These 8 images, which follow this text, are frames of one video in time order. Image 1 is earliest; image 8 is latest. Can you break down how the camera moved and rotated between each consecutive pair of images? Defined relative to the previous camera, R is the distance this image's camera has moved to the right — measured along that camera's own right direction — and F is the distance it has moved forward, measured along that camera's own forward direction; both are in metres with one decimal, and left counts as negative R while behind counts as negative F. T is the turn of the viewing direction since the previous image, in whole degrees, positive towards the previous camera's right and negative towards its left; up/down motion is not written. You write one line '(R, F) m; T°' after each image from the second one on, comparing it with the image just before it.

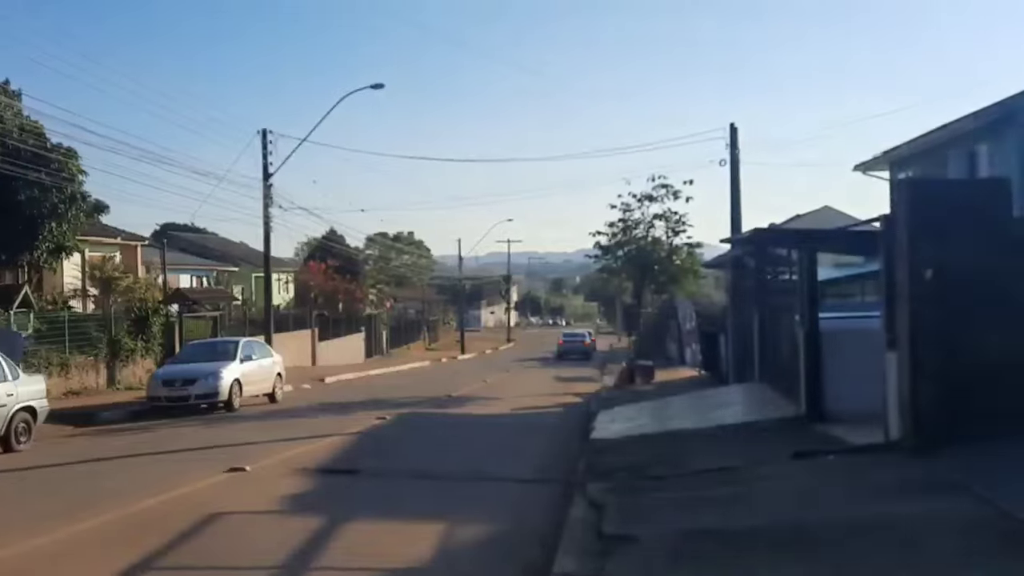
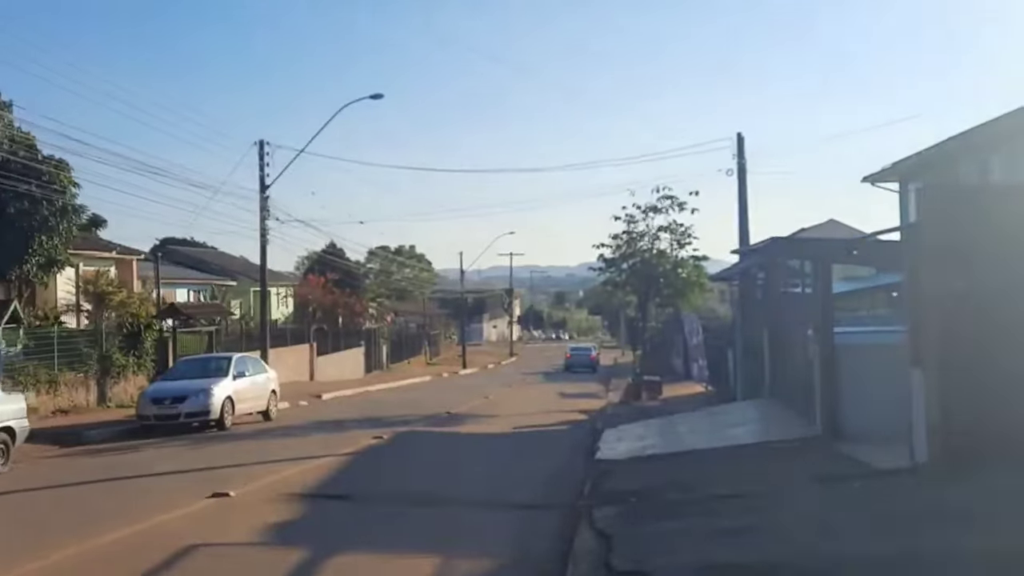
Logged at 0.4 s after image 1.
(0.0, +0.9) m; 0°
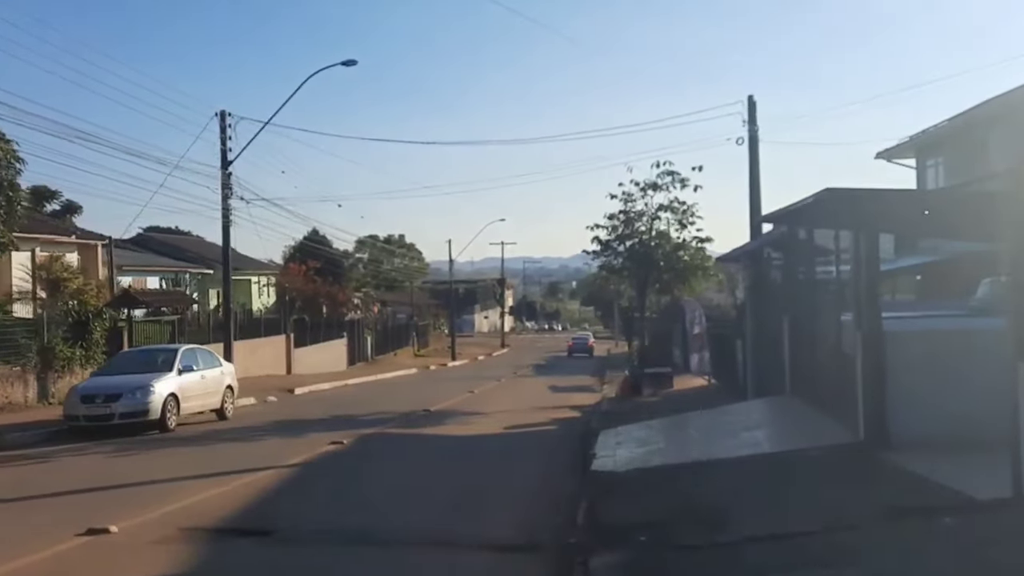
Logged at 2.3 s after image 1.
(+0.2, +3.2) m; 0°
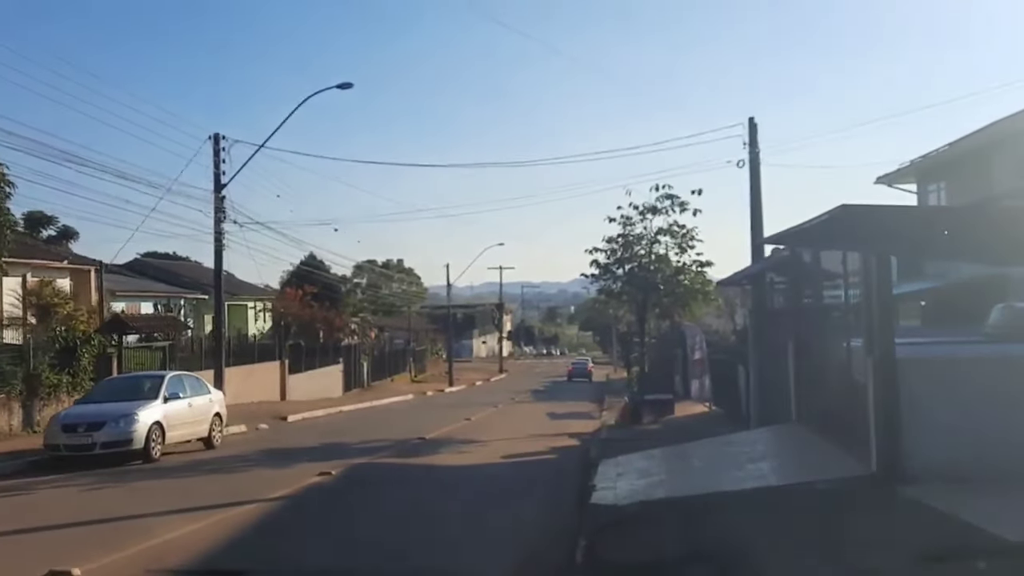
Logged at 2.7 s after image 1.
(+0.1, +0.7) m; 0°
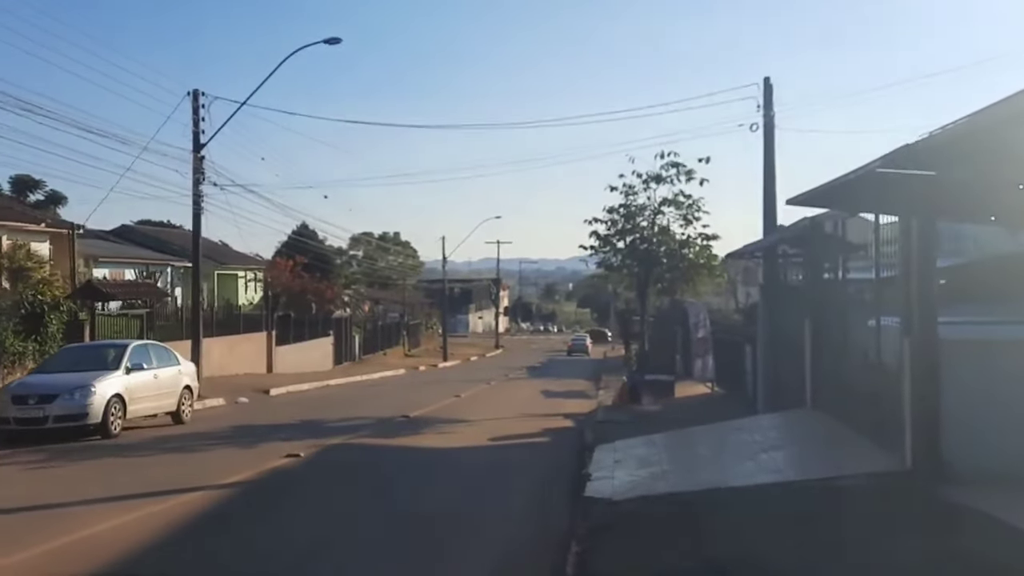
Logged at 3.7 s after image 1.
(+0.1, +1.8) m; 0°
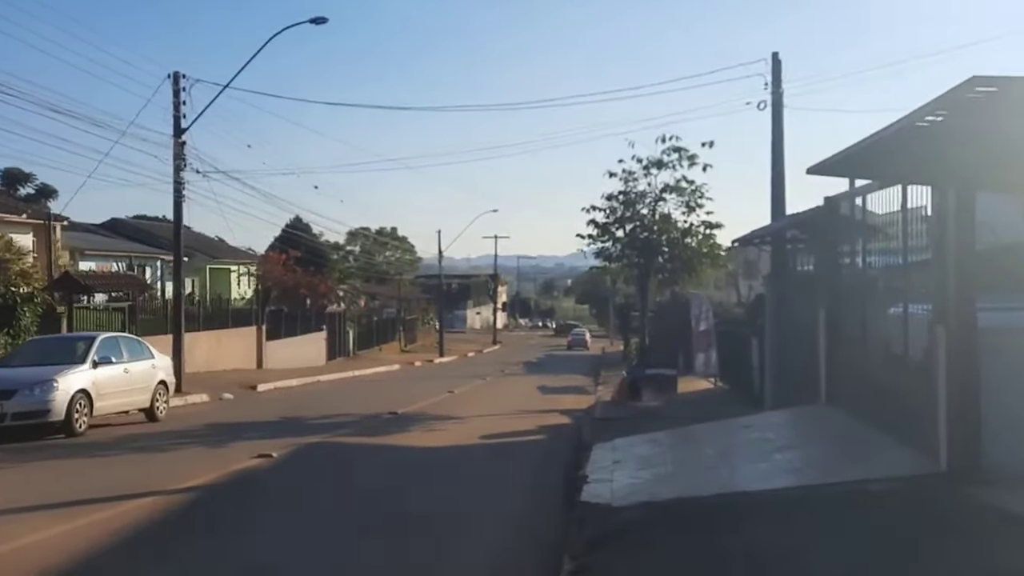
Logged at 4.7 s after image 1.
(+0.1, +1.3) m; 0°
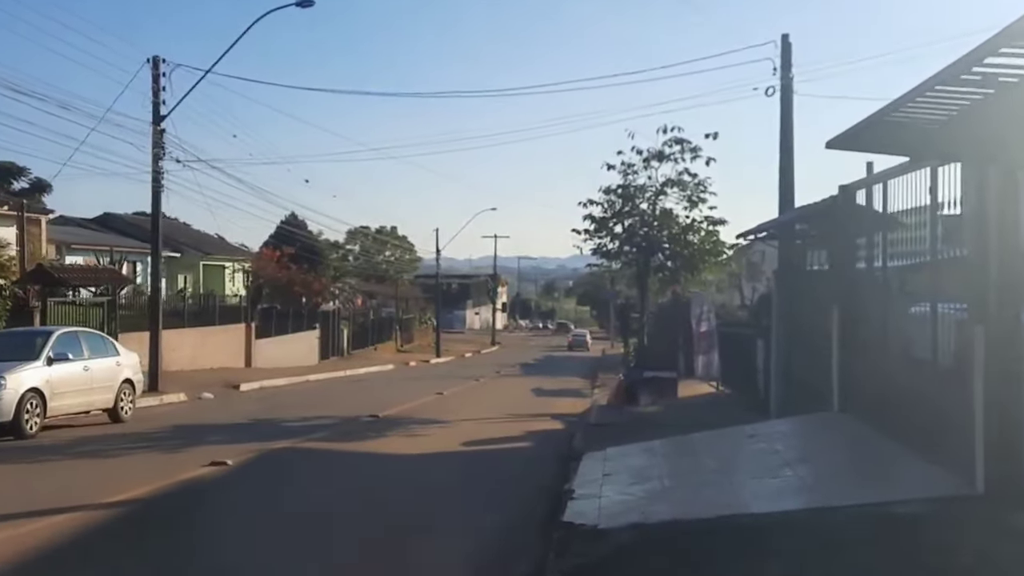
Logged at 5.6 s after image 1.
(+0.2, +1.4) m; 0°
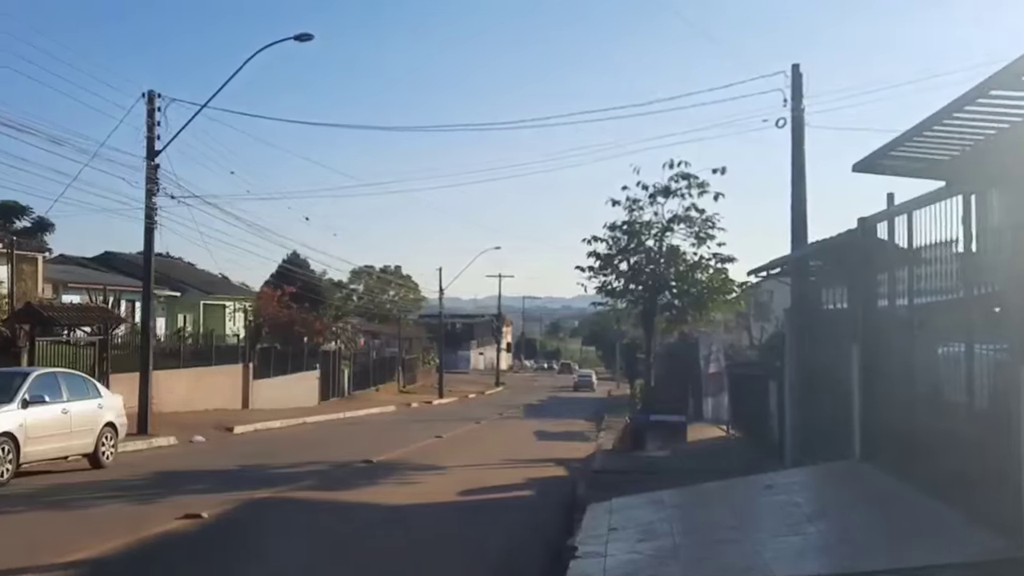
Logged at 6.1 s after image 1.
(+0.1, +0.9) m; 0°
